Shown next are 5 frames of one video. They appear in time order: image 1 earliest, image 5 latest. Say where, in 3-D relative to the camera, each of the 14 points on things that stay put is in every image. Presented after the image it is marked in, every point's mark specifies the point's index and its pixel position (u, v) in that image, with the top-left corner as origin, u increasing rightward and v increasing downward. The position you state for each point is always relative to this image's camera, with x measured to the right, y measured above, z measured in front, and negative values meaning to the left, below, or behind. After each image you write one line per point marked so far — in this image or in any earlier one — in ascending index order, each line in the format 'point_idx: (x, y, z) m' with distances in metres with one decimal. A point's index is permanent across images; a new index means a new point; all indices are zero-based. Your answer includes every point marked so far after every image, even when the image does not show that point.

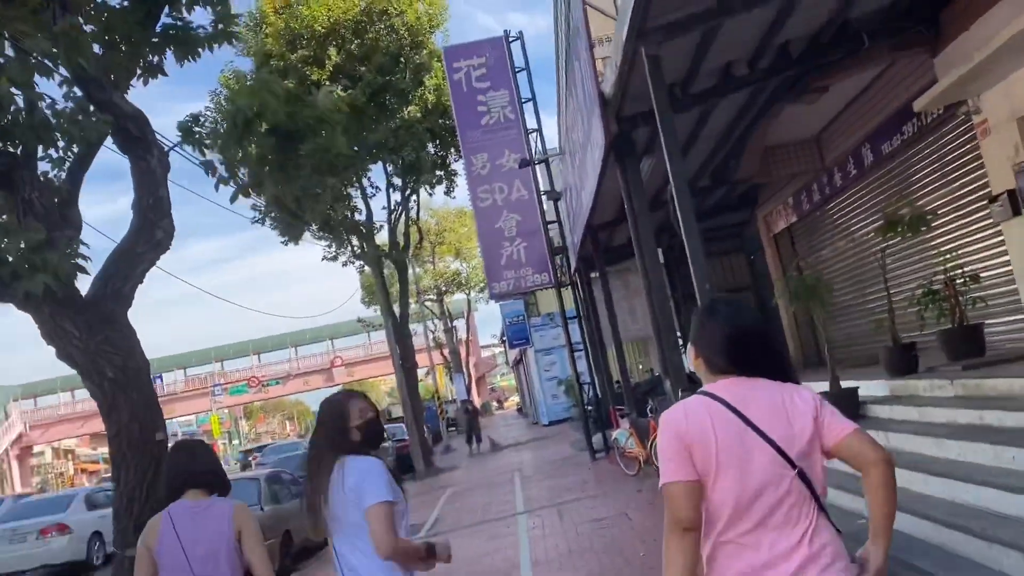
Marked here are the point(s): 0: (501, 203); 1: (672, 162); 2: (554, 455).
0: (-0.2, +1.6, +16.5) m
1: (+1.3, +1.0, +6.8) m
2: (+1.0, -3.8, +19.5) m
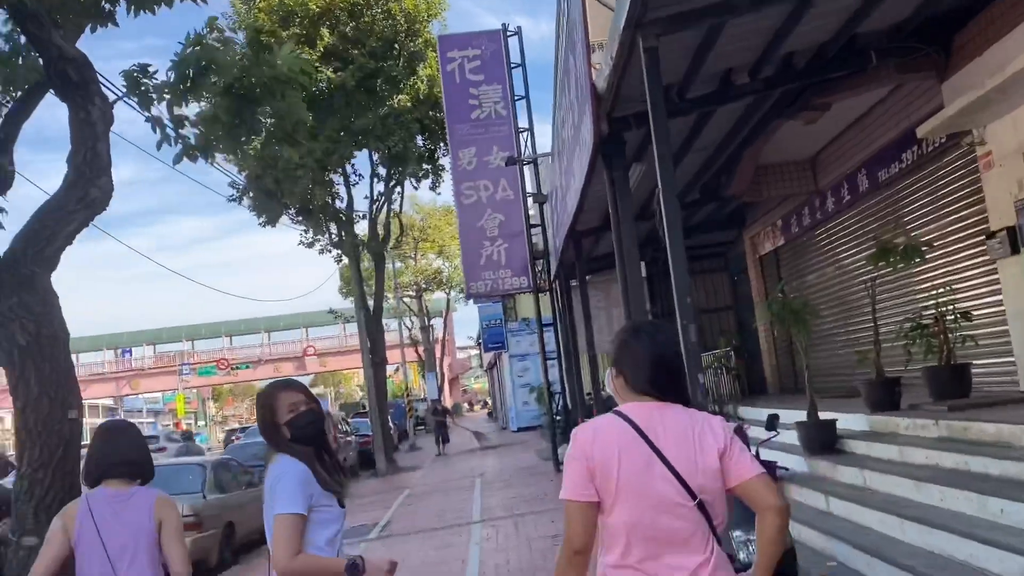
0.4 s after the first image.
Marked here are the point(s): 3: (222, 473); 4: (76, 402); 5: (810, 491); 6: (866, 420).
0: (-0.5, +1.6, +16.1) m
1: (+1.1, +0.9, +6.4) m
2: (+0.2, -3.9, +19.1) m
3: (-3.8, -2.4, +11.4) m
4: (-2.4, -0.6, +4.6) m
5: (+2.5, -1.7, +7.3) m
6: (+3.3, -1.2, +8.0) m
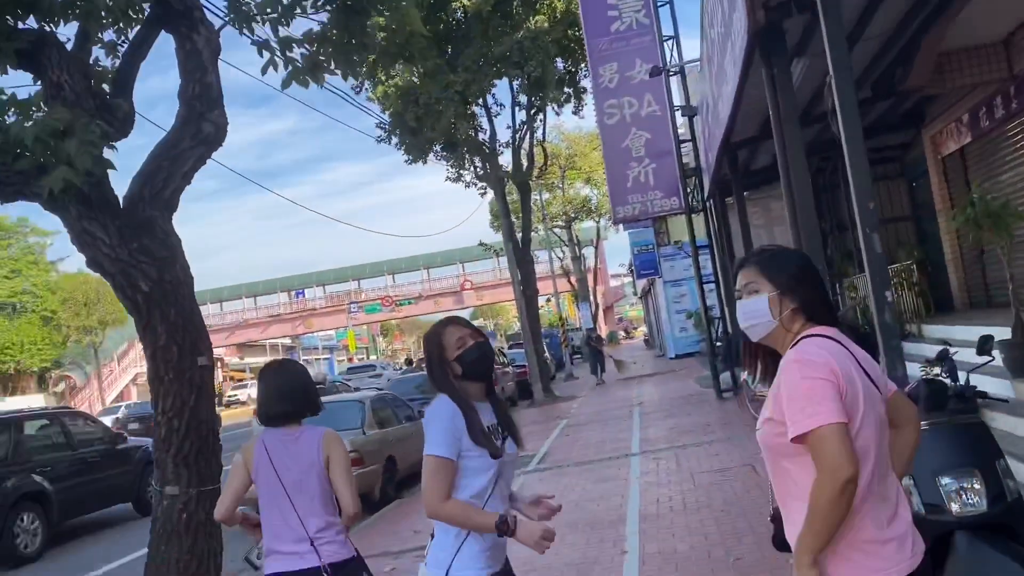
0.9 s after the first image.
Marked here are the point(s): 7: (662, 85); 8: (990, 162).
0: (+2.1, +3.0, +15.2) m
1: (+2.0, +1.5, +5.4) m
2: (+3.6, -2.2, +18.5) m
3: (-1.8, -1.6, +11.5) m
4: (-1.6, -0.3, +4.5) m
5: (+3.7, -1.0, +6.3) m
6: (+4.5, -0.4, +6.8) m
7: (+2.6, +3.5, +14.9) m
8: (+7.1, +1.9, +12.7) m
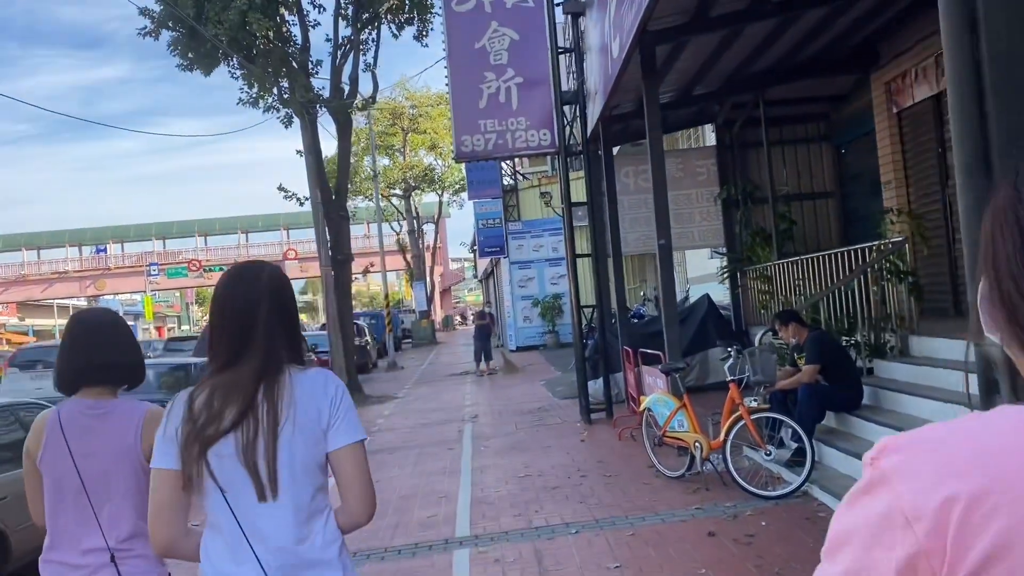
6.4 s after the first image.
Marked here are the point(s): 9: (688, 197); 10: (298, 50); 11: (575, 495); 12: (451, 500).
0: (-0.3, +3.4, +10.5) m
1: (+1.4, +1.6, +0.9) m
2: (+0.2, -1.8, +14.0) m
3: (-3.7, -1.0, +6.2) m
4: (-2.2, +0.1, -0.7) m
5: (+2.7, -0.9, +2.1) m
6: (+3.5, -0.4, +2.7) m
7: (+0.3, +3.9, +10.3) m
8: (+5.0, +1.9, +8.9) m
9: (+2.5, +1.3, +12.4) m
10: (-4.2, +4.7, +16.9) m
11: (+0.5, -1.6, +6.7) m
12: (-0.5, -1.8, +7.2) m
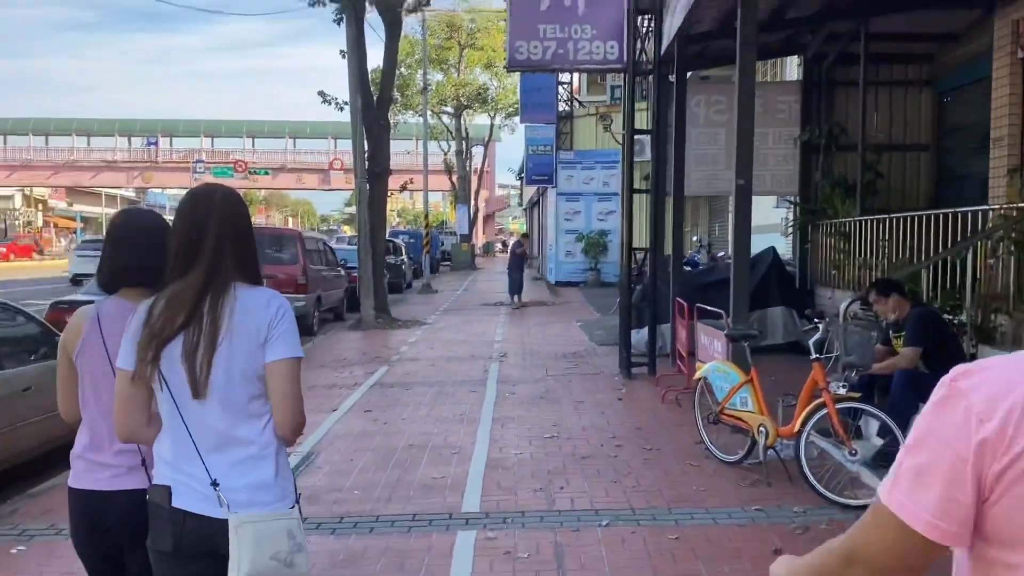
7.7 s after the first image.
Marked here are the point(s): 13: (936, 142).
0: (+0.5, +4.1, +9.0) m
1: (+1.5, +1.5, -0.4) m
2: (+0.7, -0.8, +13.0) m
3: (-3.5, -0.3, +5.3) m
4: (-2.2, +0.1, -1.7) m
5: (+2.6, -1.1, +0.9) m
6: (+3.5, -0.6, +1.5) m
7: (+1.2, +4.5, +8.8) m
8: (+5.5, +2.0, +7.4) m
9: (+3.2, +2.0, +11.0) m
10: (-2.9, +6.3, +15.5) m
11: (+0.6, -1.2, +5.7) m
12: (-0.3, -1.2, +6.3) m
13: (+5.5, +1.9, +11.2) m
